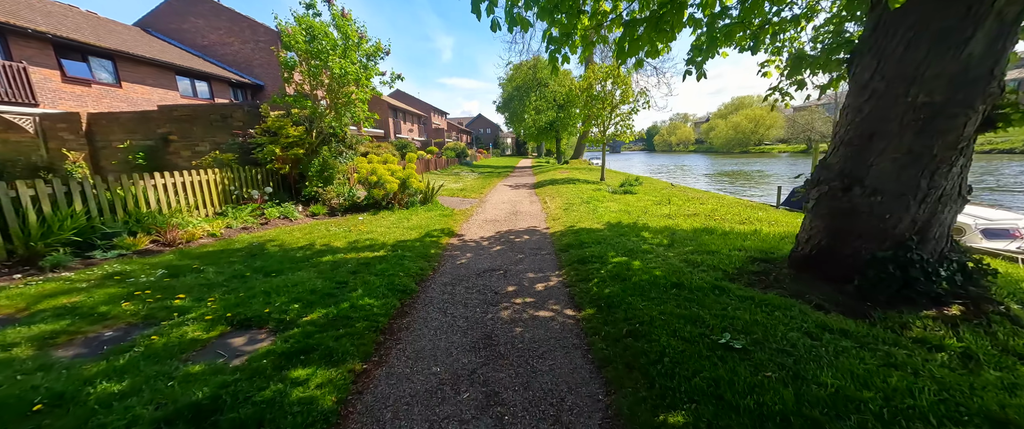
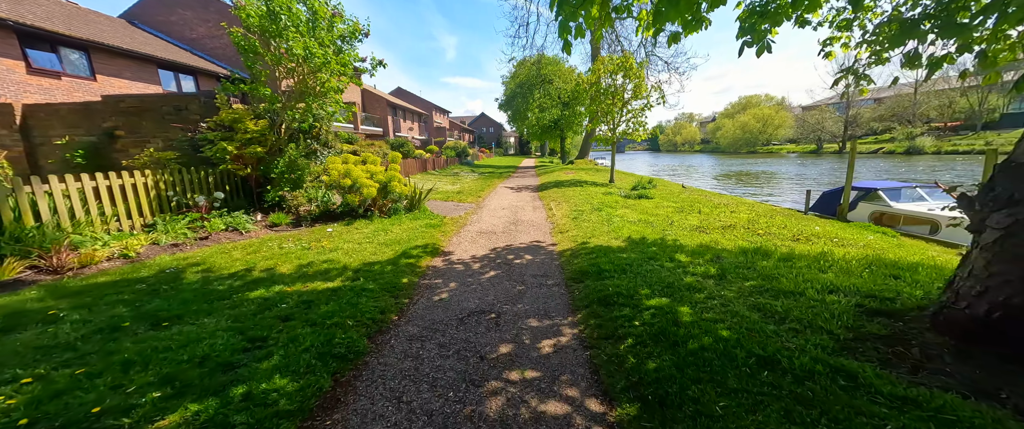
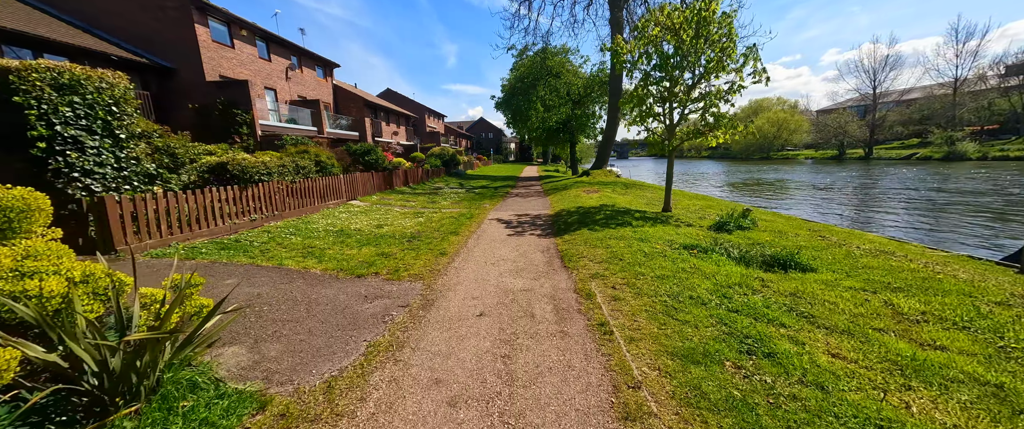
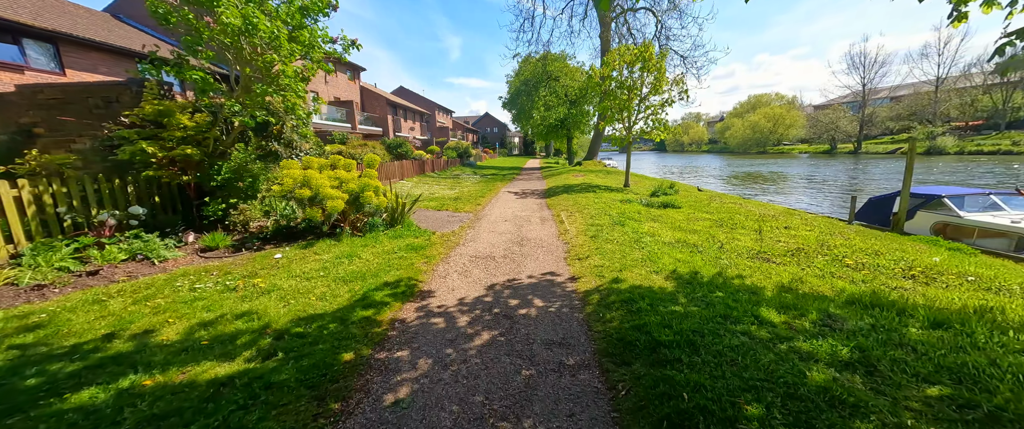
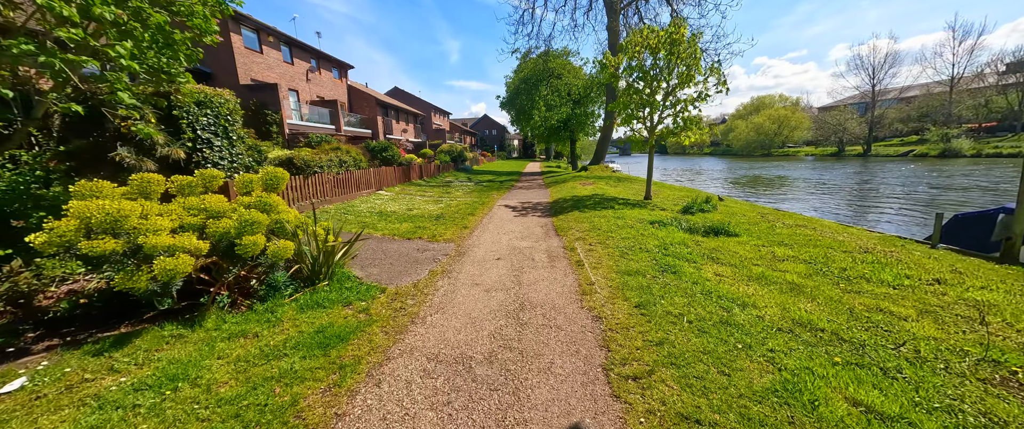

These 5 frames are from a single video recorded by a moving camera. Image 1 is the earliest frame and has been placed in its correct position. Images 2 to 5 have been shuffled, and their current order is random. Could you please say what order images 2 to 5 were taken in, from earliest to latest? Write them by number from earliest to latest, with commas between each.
2, 4, 5, 3
